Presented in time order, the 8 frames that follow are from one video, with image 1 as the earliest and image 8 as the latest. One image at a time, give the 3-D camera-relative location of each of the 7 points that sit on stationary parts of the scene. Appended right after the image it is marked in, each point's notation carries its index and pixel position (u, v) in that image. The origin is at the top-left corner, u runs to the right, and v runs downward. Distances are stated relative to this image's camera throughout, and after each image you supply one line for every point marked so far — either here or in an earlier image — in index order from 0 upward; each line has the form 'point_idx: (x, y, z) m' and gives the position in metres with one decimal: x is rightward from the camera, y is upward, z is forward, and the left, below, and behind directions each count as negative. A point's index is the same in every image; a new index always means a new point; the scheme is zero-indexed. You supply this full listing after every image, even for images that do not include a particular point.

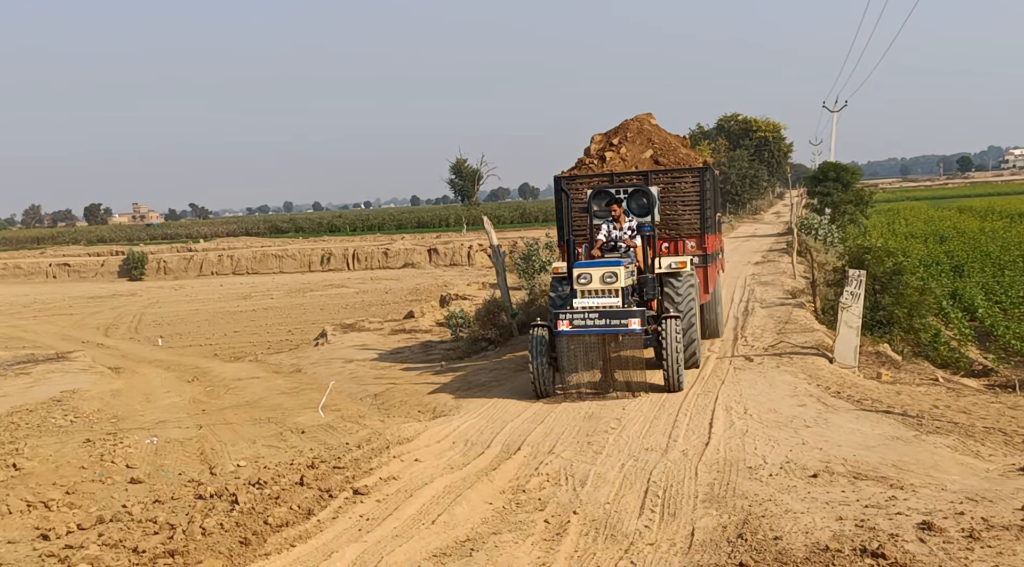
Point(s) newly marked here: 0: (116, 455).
0: (-3.8, -1.6, +10.3) m
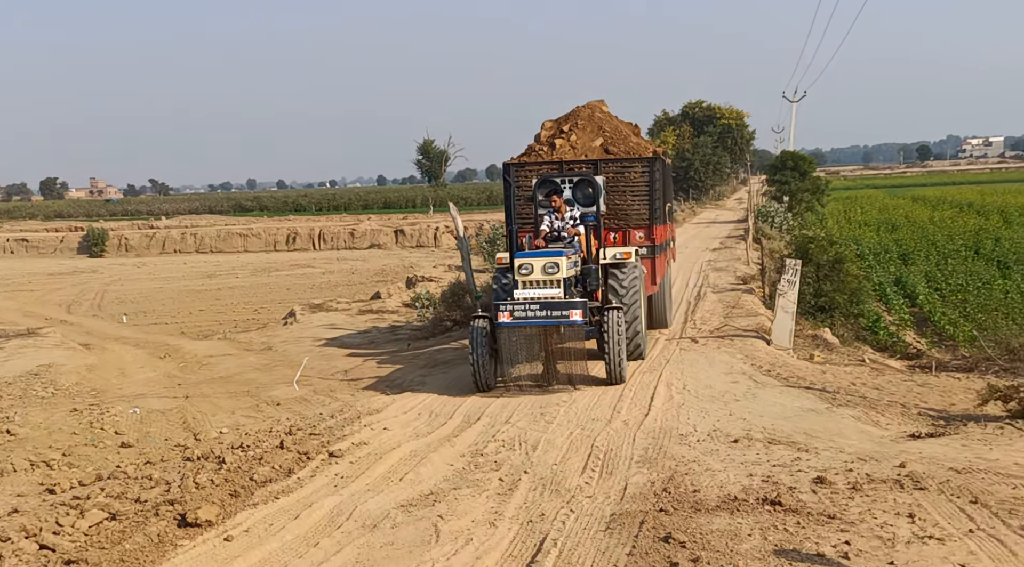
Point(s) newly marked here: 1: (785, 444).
0: (-4.2, -1.4, +11.2) m
1: (+2.1, -1.3, +8.5) m
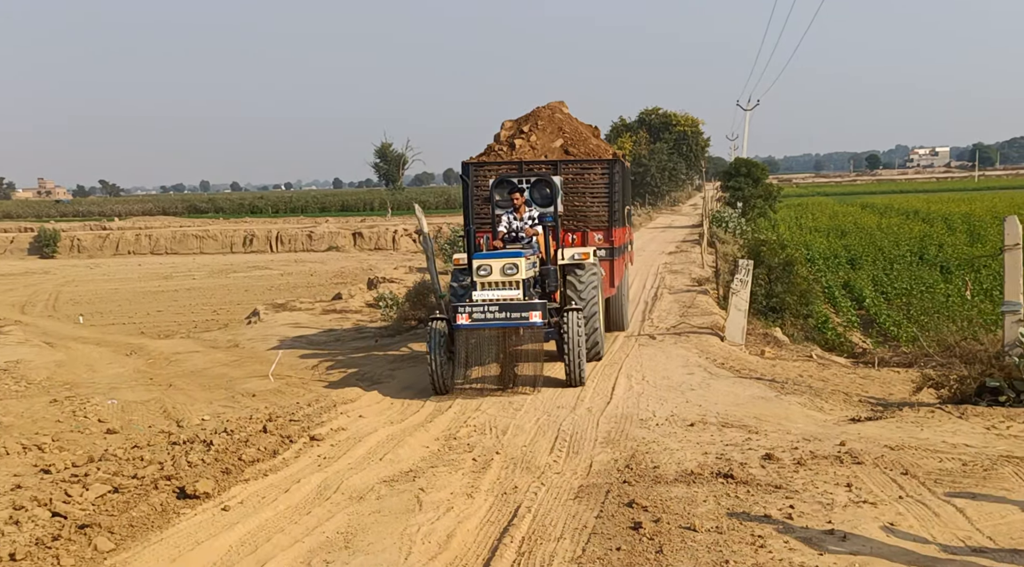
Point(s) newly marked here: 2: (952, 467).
0: (-4.6, -1.4, +11.7) m
1: (+1.9, -1.2, +9.2) m
2: (+3.0, -1.2, +7.4) m
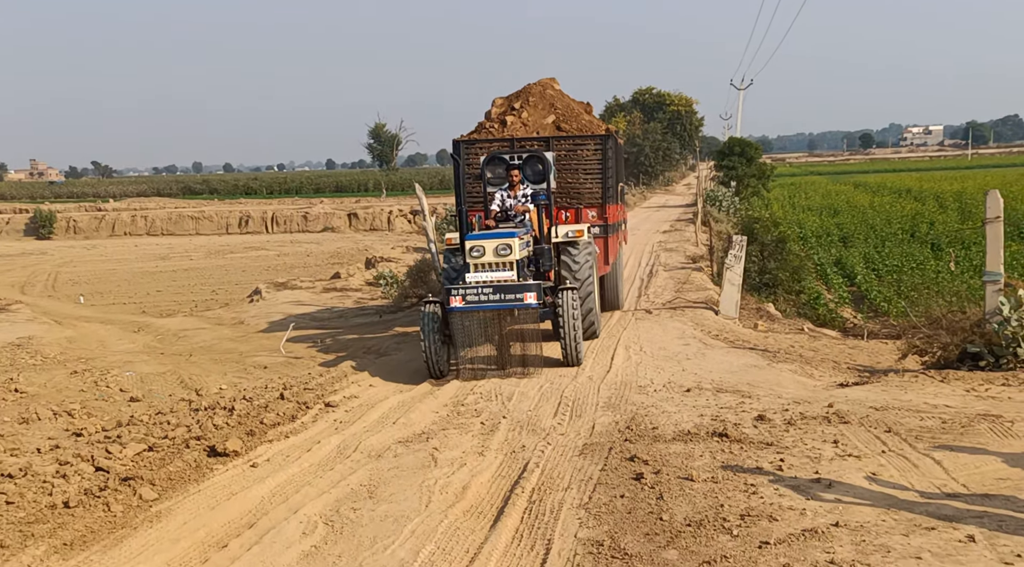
0: (-4.5, -1.1, +12.1) m
1: (+1.9, -1.0, +9.7) m
2: (+3.0, -1.0, +7.9) m
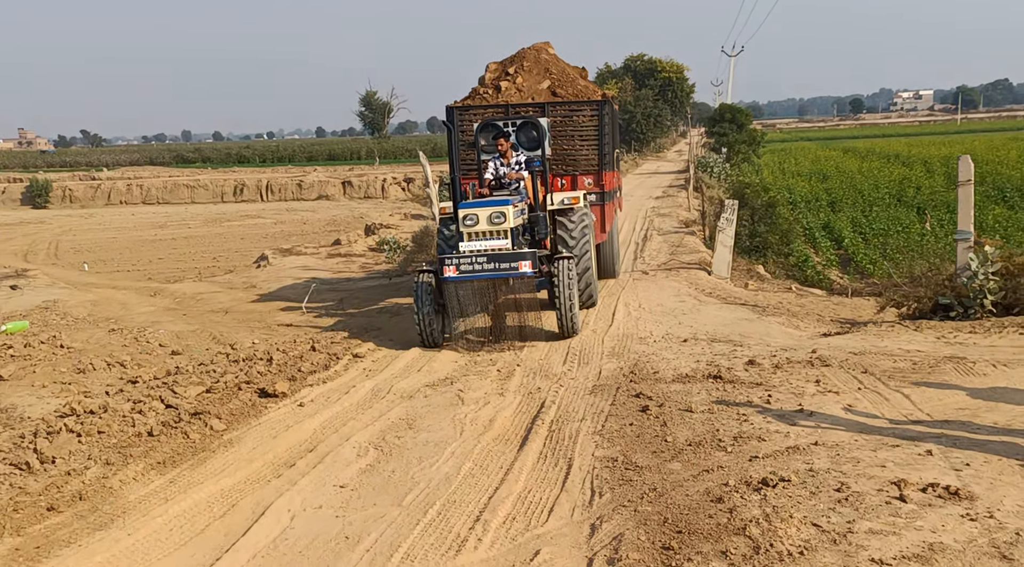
0: (-4.4, -0.6, +13.1) m
1: (+2.1, -0.6, +10.7) m
2: (+3.2, -0.7, +8.9) m
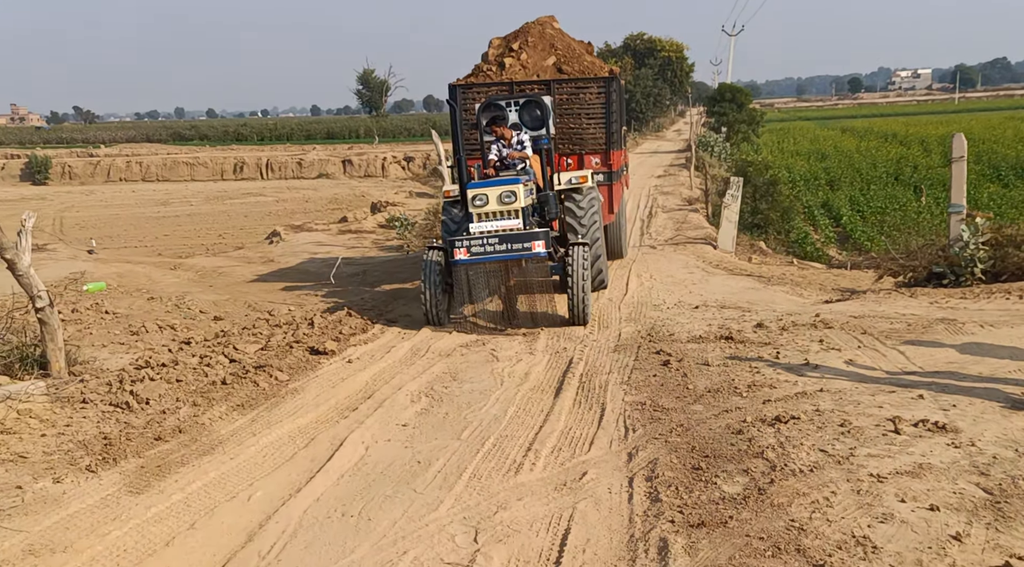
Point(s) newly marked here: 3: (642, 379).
0: (-4.2, -0.3, +13.9) m
1: (+2.3, -0.3, +11.5) m
2: (+3.4, -0.4, +9.7) m
3: (+1.0, -0.7, +8.1) m
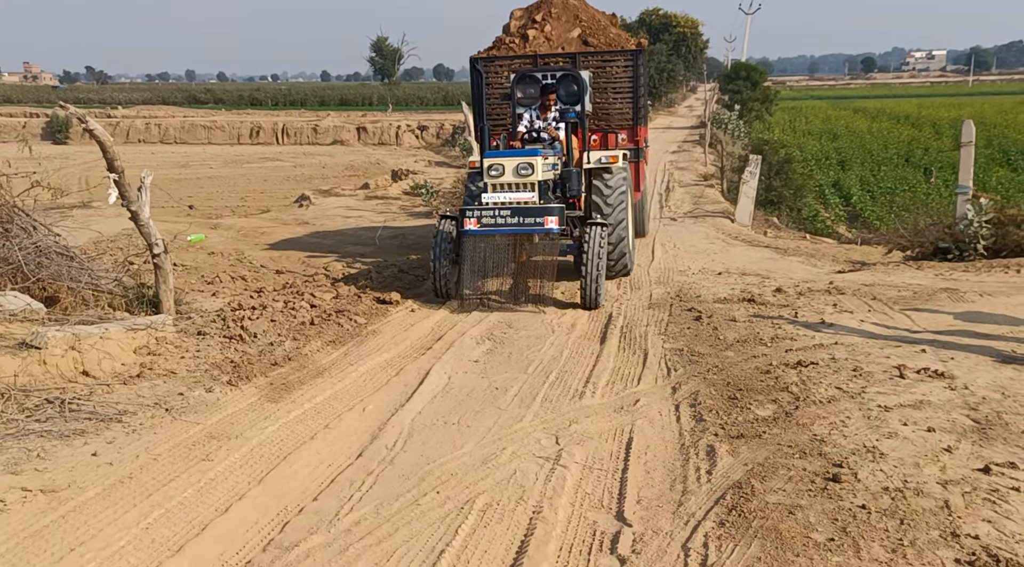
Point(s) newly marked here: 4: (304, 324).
0: (-3.7, +0.3, +15.0) m
1: (+2.8, +0.1, +12.6) m
2: (+3.9, -0.1, +10.8) m
3: (+1.4, -0.4, +9.2) m
4: (-1.7, -0.3, +9.0) m
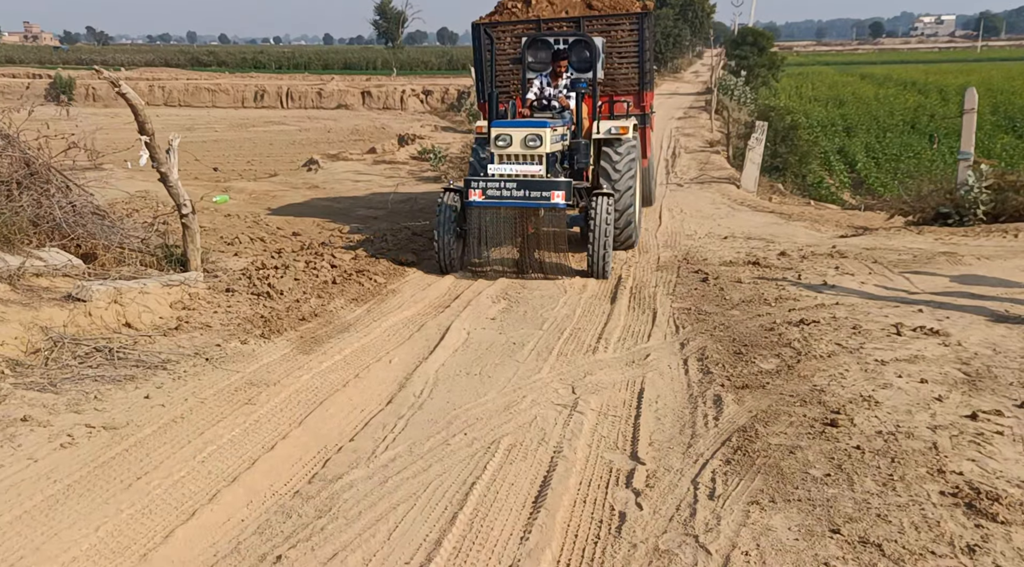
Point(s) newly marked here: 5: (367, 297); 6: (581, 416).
0: (-3.5, +0.9, +15.3) m
1: (+2.9, +0.5, +12.9) m
2: (+4.0, +0.3, +11.1) m
3: (+1.5, -0.1, +9.6) m
4: (-1.6, 0.0, +9.4) m
5: (-1.2, -0.1, +9.0) m
6: (+0.4, -0.8, +6.2) m
